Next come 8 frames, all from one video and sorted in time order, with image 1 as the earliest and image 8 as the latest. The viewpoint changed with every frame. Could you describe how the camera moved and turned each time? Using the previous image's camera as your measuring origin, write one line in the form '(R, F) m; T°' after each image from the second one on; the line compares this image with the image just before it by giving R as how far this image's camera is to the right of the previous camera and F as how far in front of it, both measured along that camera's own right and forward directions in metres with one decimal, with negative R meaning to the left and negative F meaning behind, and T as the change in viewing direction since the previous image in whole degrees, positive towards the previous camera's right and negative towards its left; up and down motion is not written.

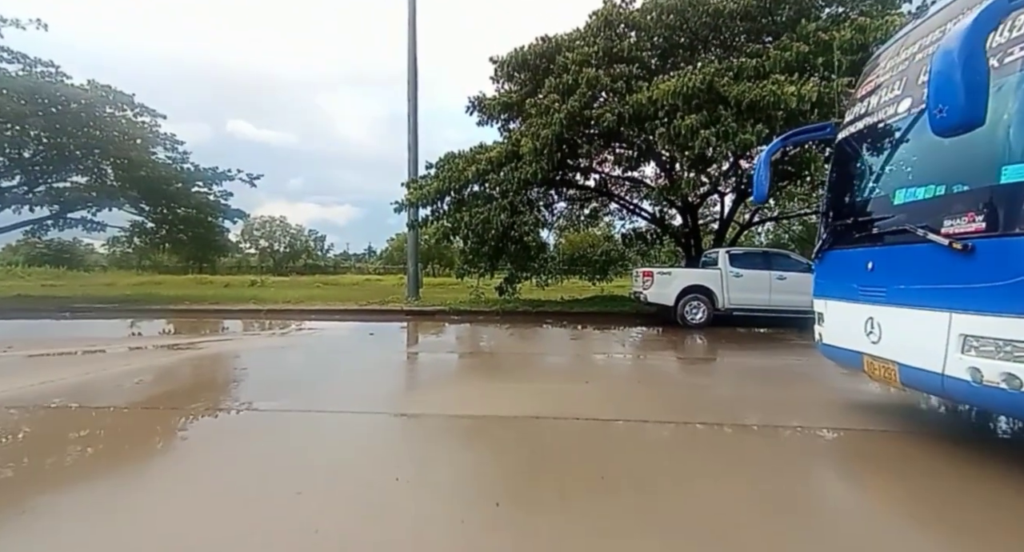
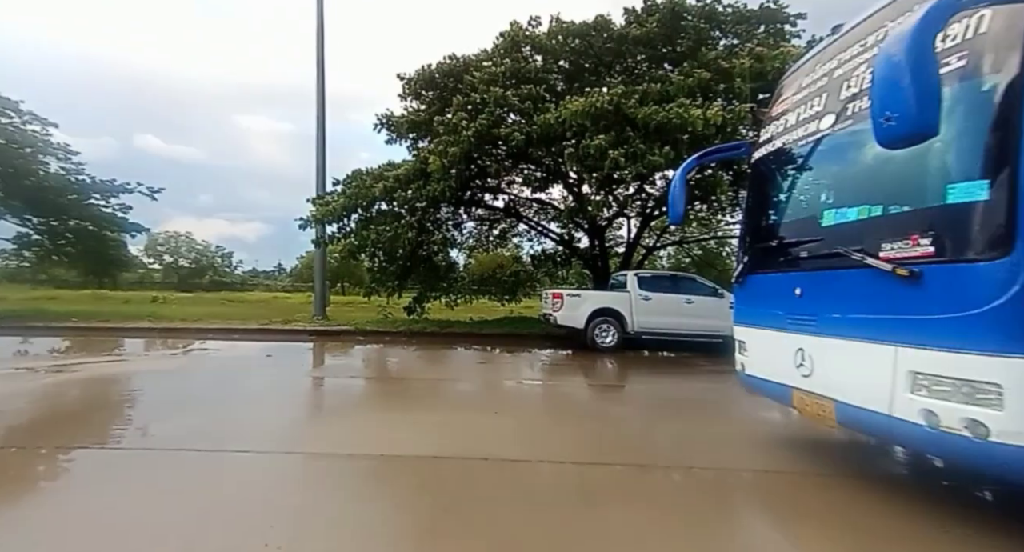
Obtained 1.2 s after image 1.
(+0.1, +0.6) m; +10°
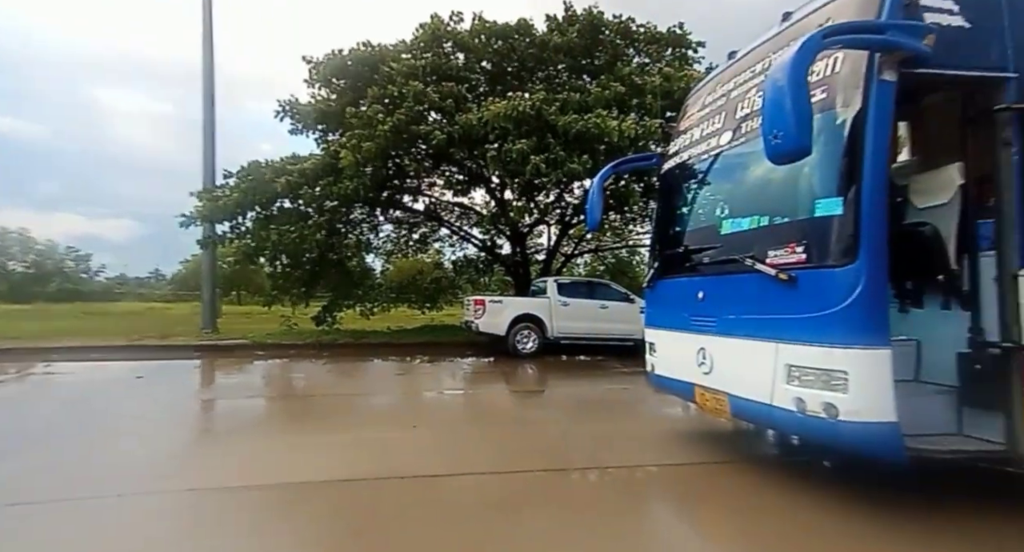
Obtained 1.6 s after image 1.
(0.0, 0.0) m; +8°
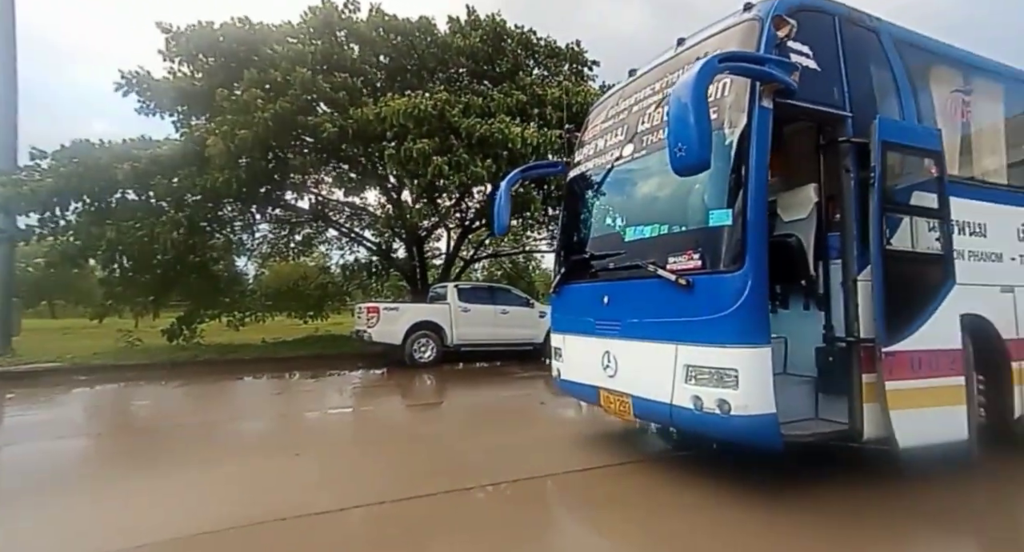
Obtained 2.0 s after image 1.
(-0.1, 0.0) m; +11°
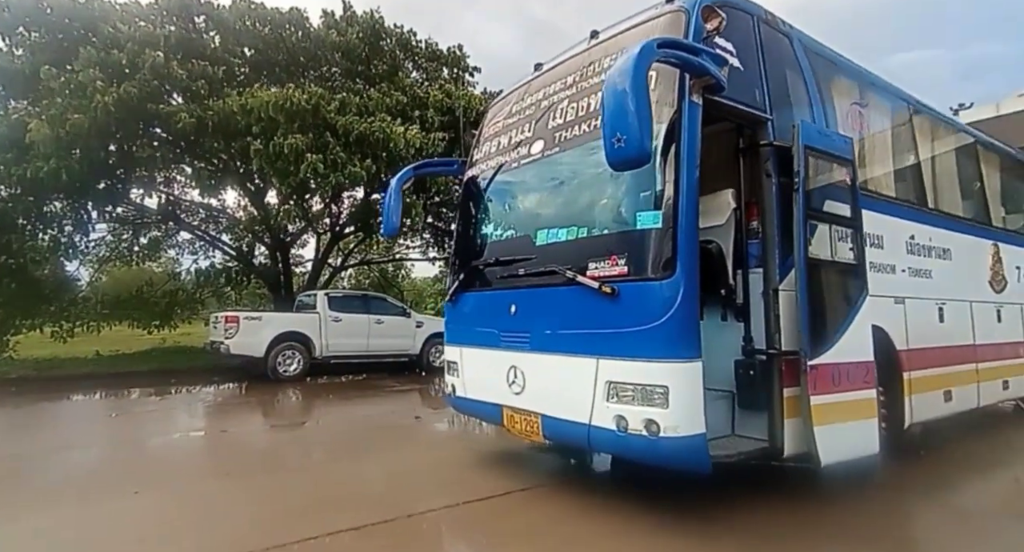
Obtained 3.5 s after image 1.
(-0.1, +0.5) m; +13°
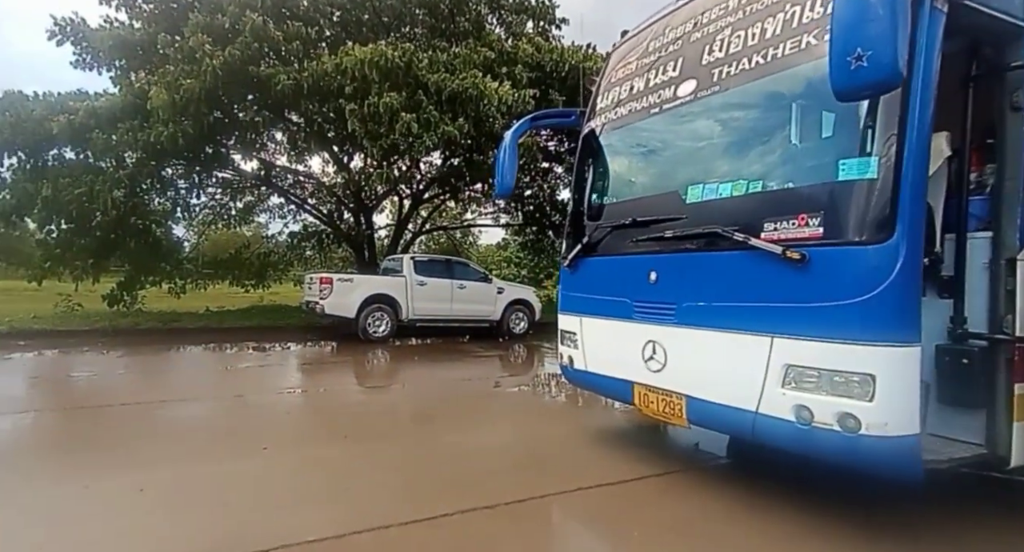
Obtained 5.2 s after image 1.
(-0.4, +0.3) m; -8°
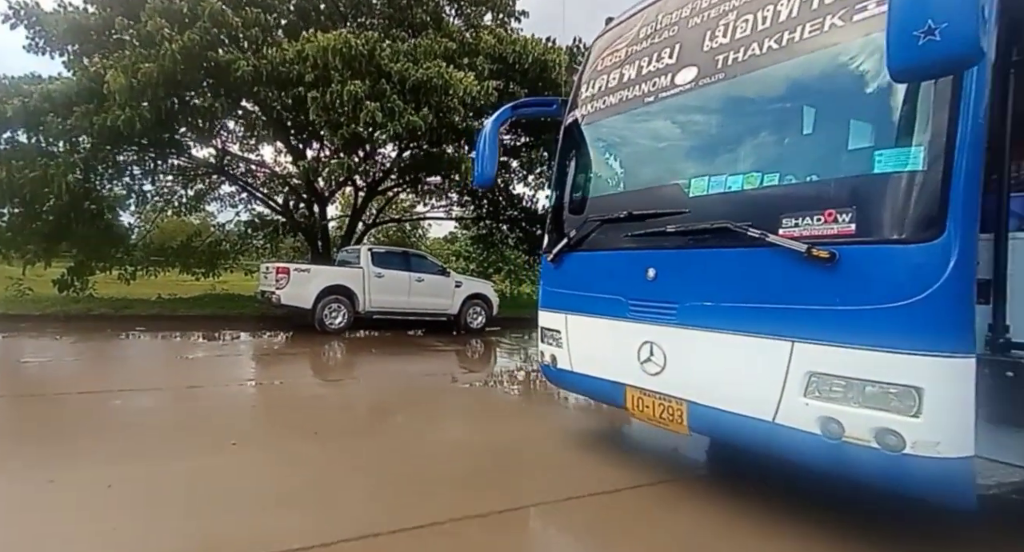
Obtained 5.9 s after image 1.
(-0.2, +0.3) m; +5°
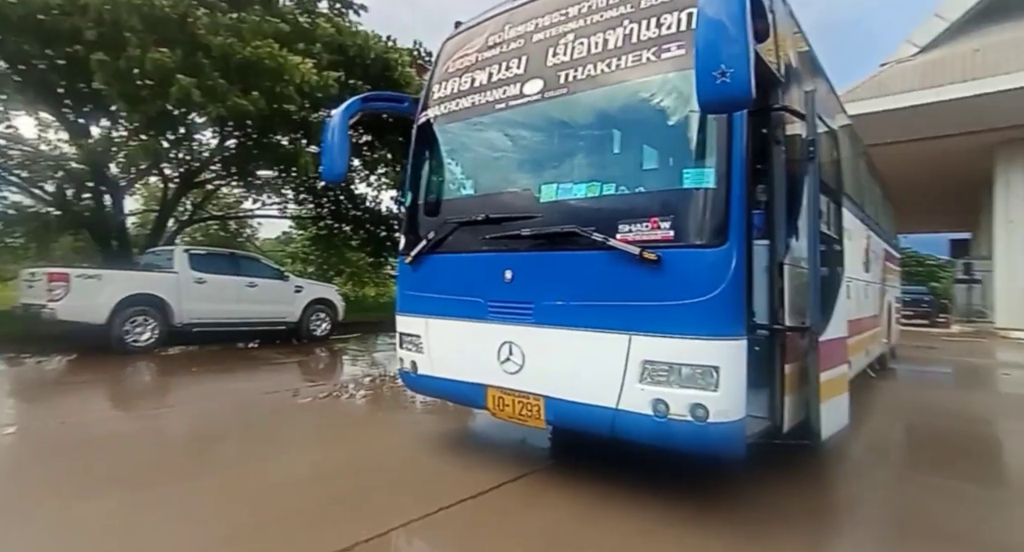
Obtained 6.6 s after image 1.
(-0.1, 0.0) m; +16°
